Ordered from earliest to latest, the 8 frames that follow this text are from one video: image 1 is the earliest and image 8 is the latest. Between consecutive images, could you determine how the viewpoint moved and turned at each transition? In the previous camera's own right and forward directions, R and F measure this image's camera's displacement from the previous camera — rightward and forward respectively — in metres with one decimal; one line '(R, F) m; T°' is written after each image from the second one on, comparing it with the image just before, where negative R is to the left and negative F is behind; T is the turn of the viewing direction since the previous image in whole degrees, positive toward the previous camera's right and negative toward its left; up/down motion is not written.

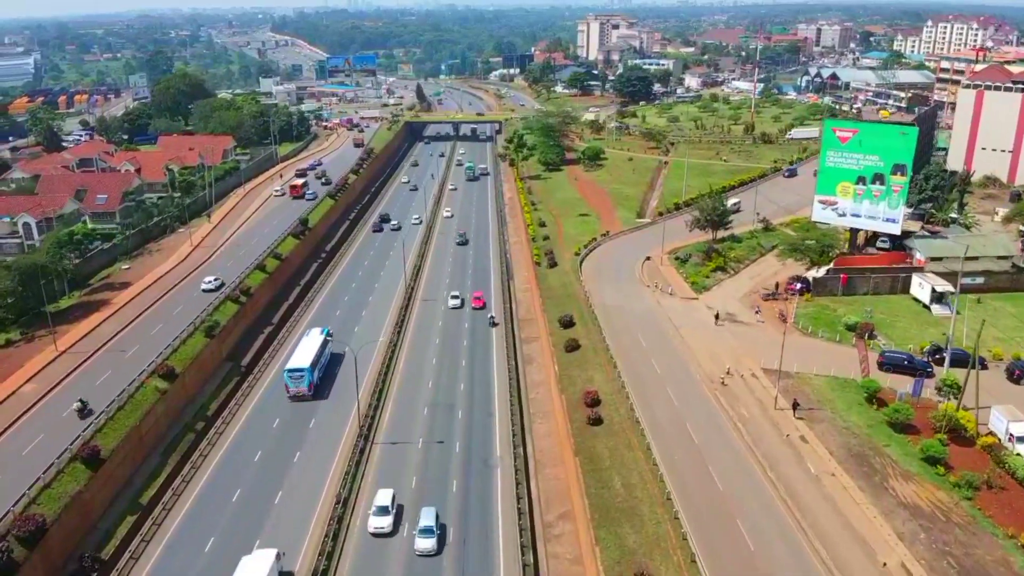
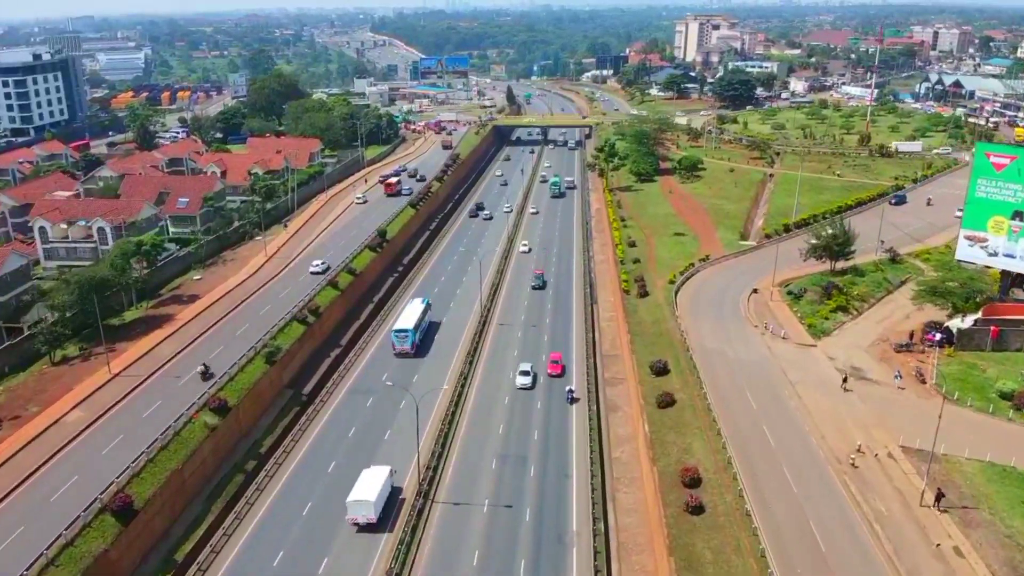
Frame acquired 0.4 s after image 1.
(-0.2, +5.3) m; -7°
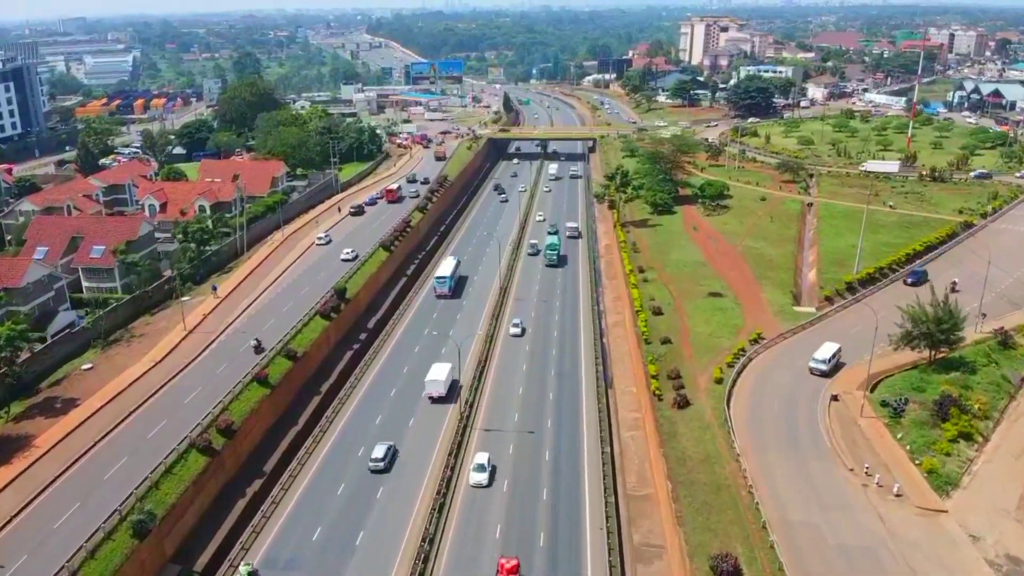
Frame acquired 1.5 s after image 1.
(+0.6, +14.4) m; 0°
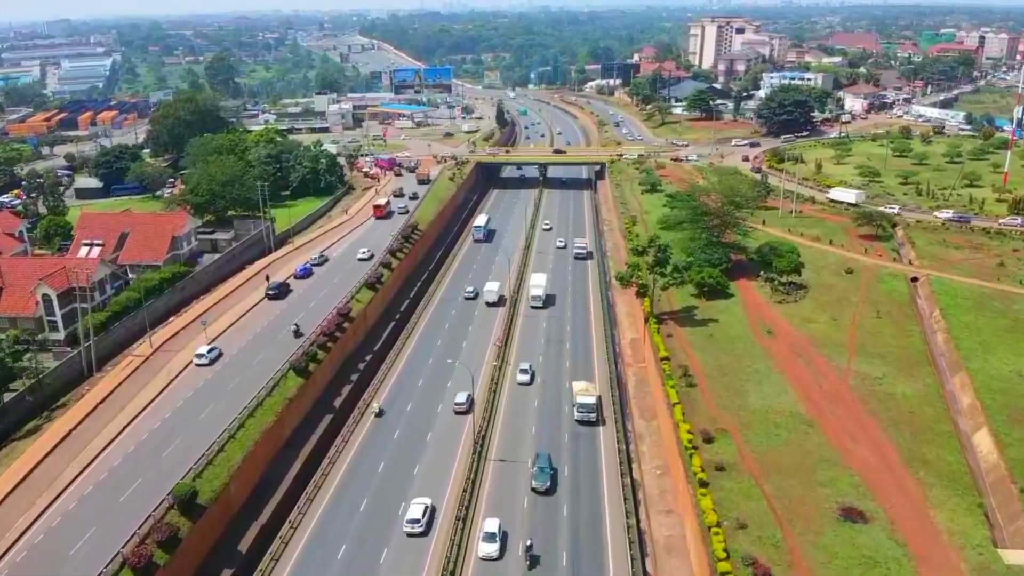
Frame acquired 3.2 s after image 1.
(+1.1, +23.8) m; 0°
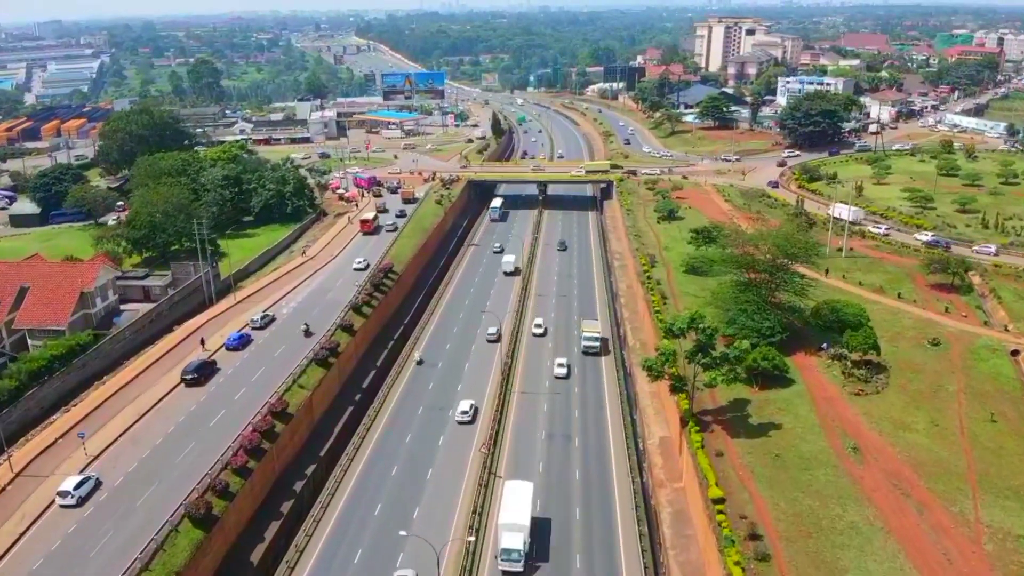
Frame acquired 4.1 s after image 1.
(+0.5, +12.9) m; 0°
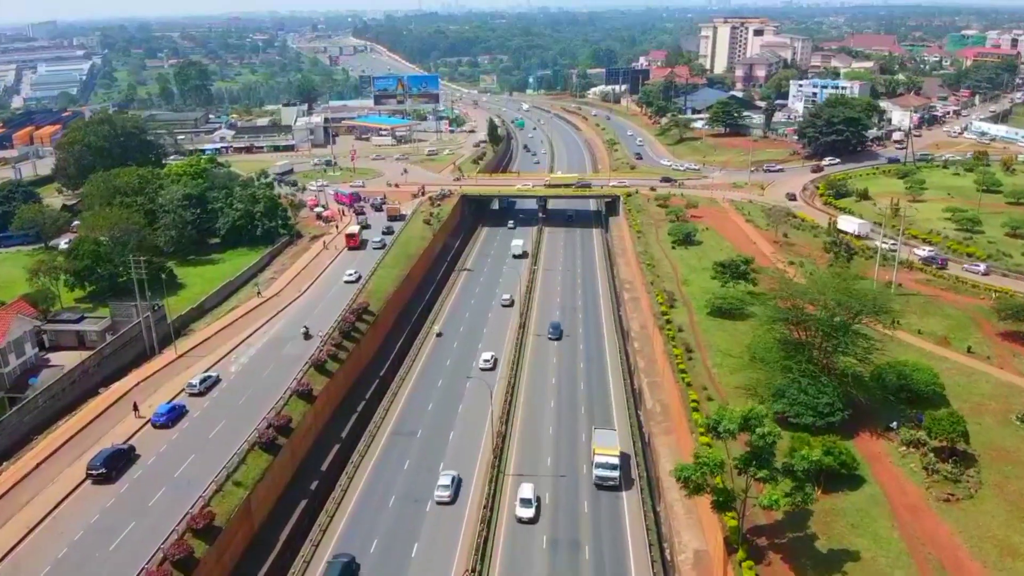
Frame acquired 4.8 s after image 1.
(+0.3, +9.0) m; 0°
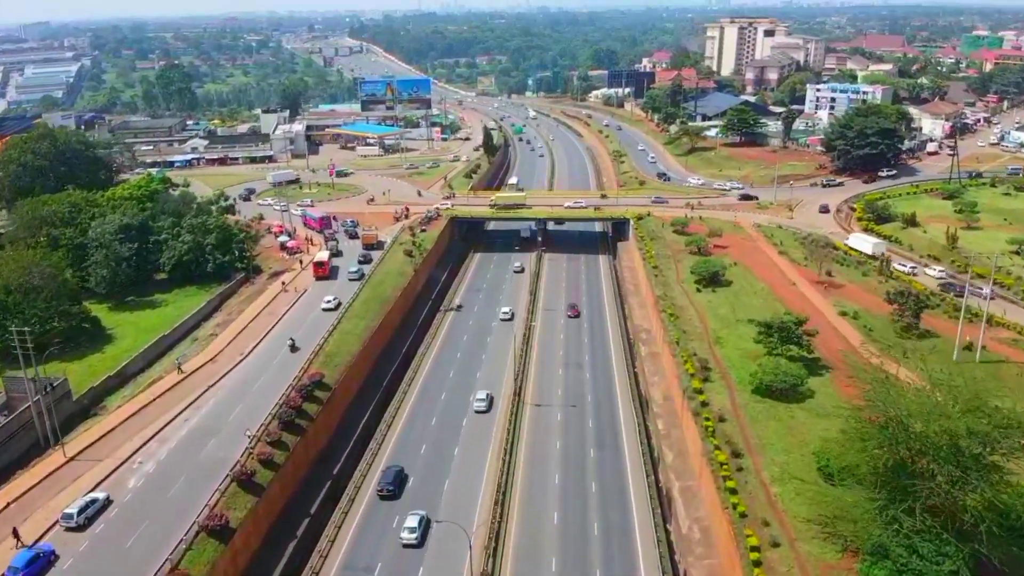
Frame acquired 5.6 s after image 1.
(+0.4, +11.0) m; 0°
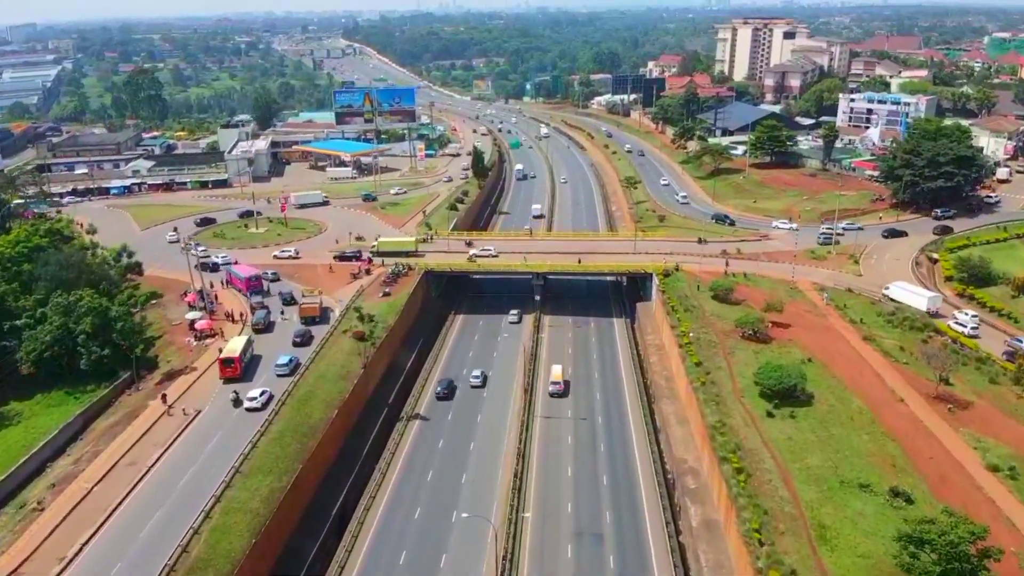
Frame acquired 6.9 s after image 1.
(+0.7, +17.7) m; 0°
